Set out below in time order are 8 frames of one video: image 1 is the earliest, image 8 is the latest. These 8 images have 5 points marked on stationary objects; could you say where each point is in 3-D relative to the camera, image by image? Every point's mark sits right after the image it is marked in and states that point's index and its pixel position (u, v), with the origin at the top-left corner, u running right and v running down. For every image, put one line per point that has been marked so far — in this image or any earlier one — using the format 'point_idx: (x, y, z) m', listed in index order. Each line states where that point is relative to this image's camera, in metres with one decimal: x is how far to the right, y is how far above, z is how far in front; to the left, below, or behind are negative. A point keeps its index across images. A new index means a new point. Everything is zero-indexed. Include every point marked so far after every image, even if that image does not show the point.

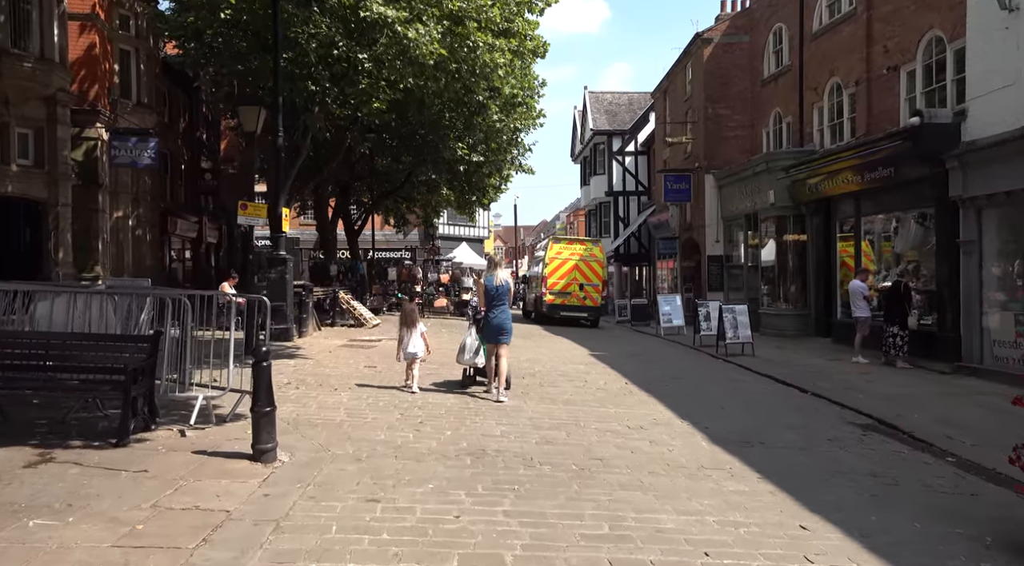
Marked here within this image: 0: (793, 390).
0: (+3.8, -1.4, +12.1) m
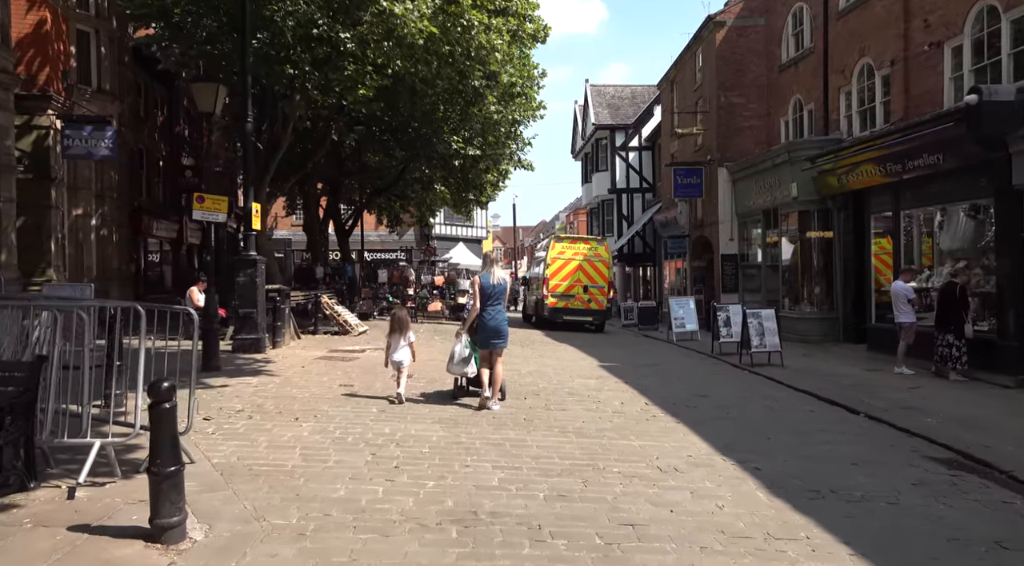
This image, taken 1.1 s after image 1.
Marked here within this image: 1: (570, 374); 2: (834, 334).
0: (+3.8, -1.5, +10.3) m
1: (+0.8, -1.3, +12.9) m
2: (+6.9, -1.1, +19.2) m
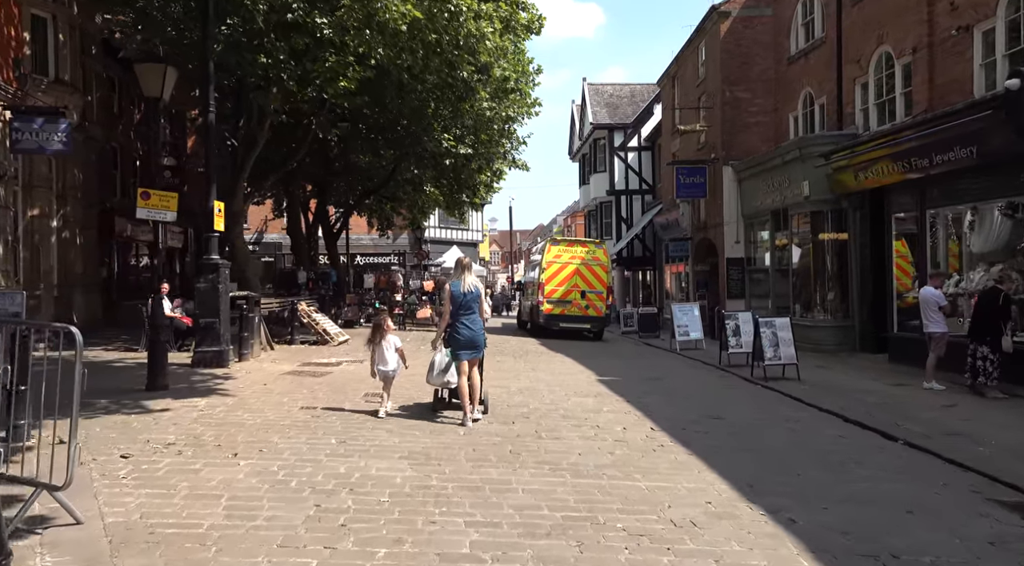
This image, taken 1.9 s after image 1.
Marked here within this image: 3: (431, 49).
0: (+3.7, -1.5, +9.0) m
1: (+0.7, -1.4, +11.6) m
2: (+6.8, -1.2, +17.9) m
3: (-1.6, +4.7, +17.9) m
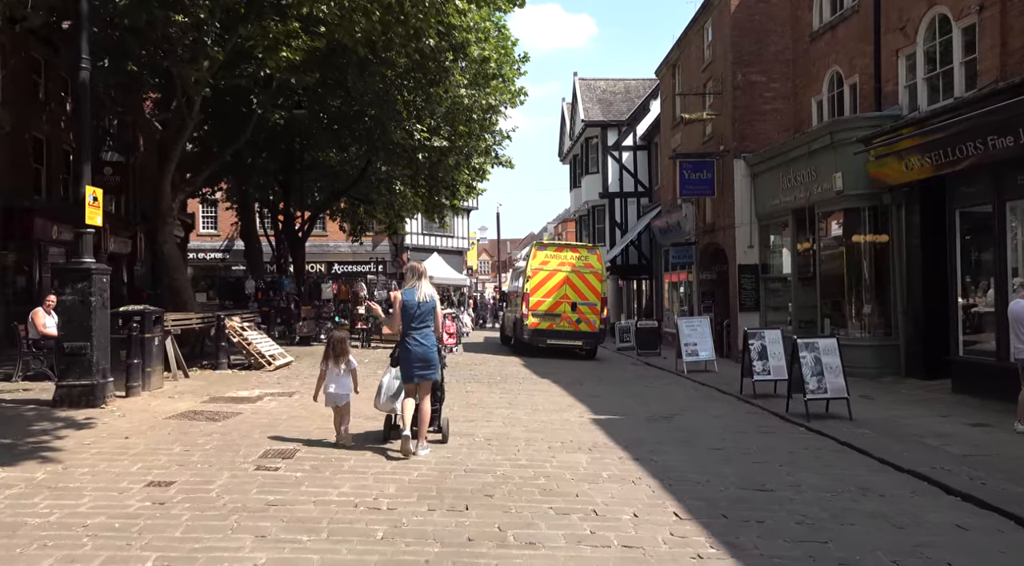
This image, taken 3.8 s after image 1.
0: (+3.4, -1.6, +6.1) m
1: (+0.4, -1.5, +8.6) m
2: (+6.4, -1.4, +14.9) m
3: (-2.0, +4.5, +14.9) m
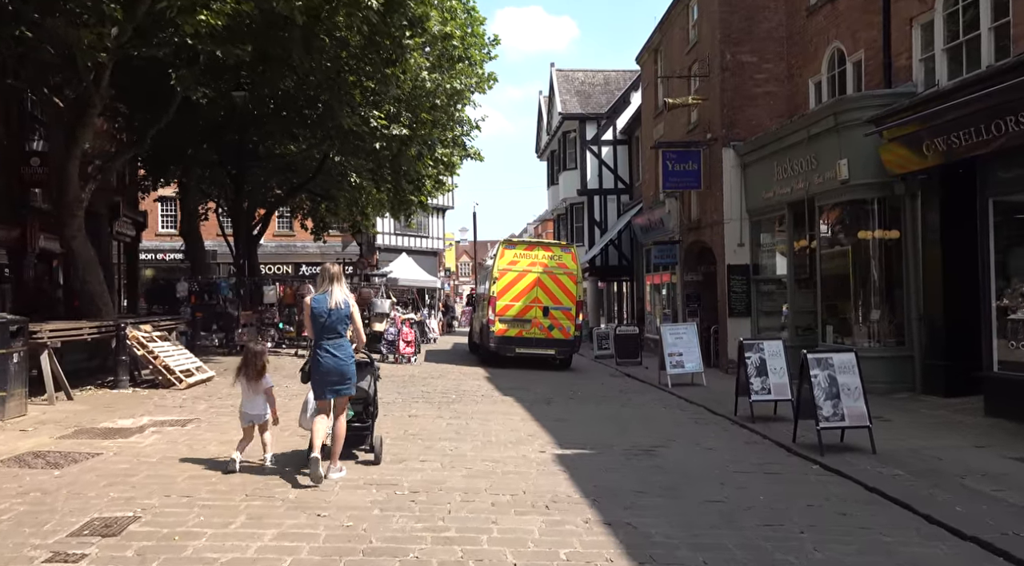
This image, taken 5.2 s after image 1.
0: (+2.9, -1.6, +4.1) m
1: (-0.1, -1.5, +6.6) m
2: (+5.8, -1.4, +13.0) m
3: (-2.6, +4.5, +12.9) m
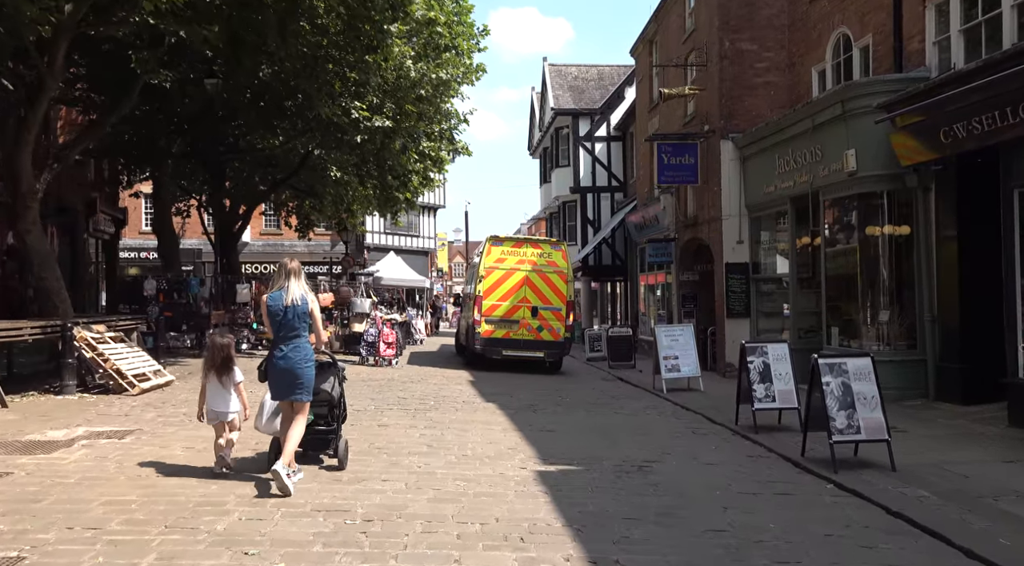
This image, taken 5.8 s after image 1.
0: (+2.8, -1.6, +3.2) m
1: (-0.3, -1.5, +5.7) m
2: (+5.6, -1.4, +12.2) m
3: (-2.8, +4.5, +12.0) m
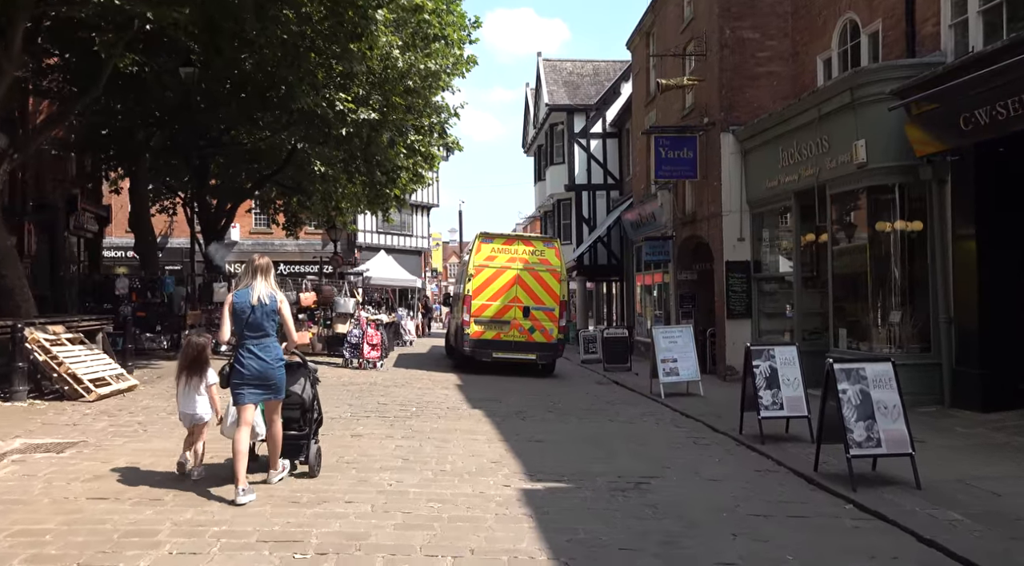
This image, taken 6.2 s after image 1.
0: (+2.7, -1.6, +2.4) m
1: (-0.4, -1.5, +4.9) m
2: (+5.4, -1.4, +11.4) m
3: (-3.0, +4.5, +11.2) m
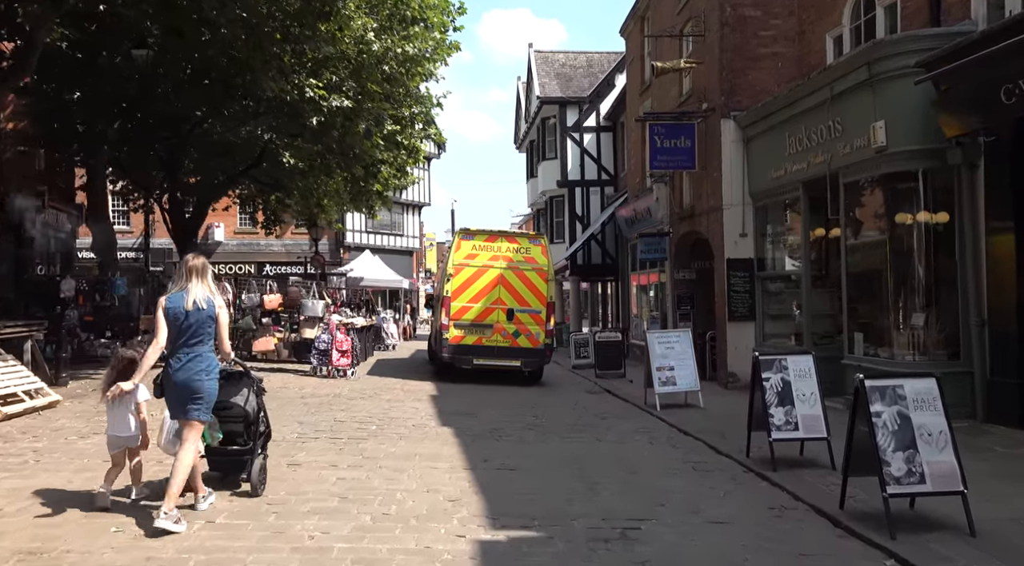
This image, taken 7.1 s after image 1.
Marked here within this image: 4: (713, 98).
0: (+2.4, -1.6, +1.1) m
1: (-0.7, -1.5, +3.6) m
2: (+5.1, -1.4, +10.1) m
3: (-3.3, +4.5, +9.8) m
4: (+3.5, +3.2, +15.5) m
